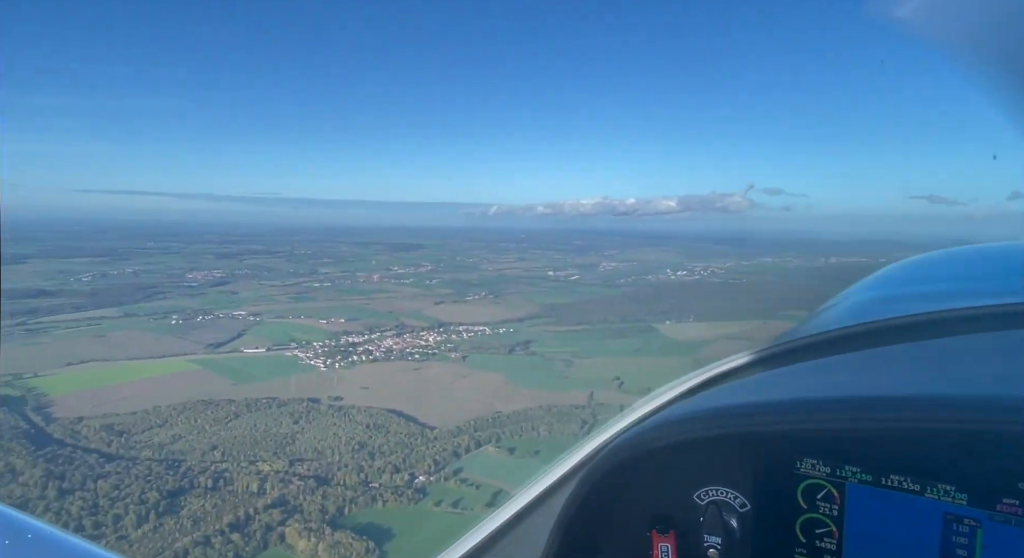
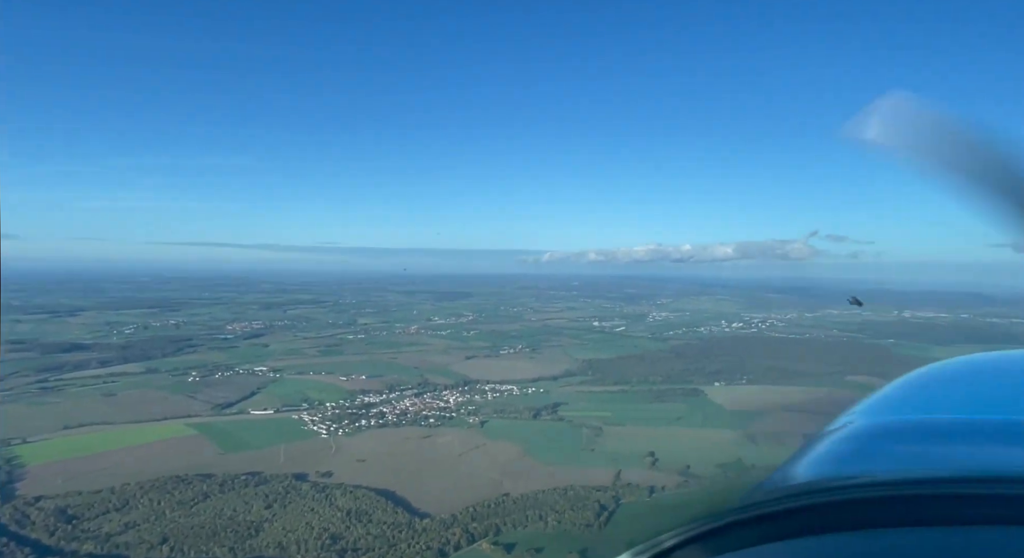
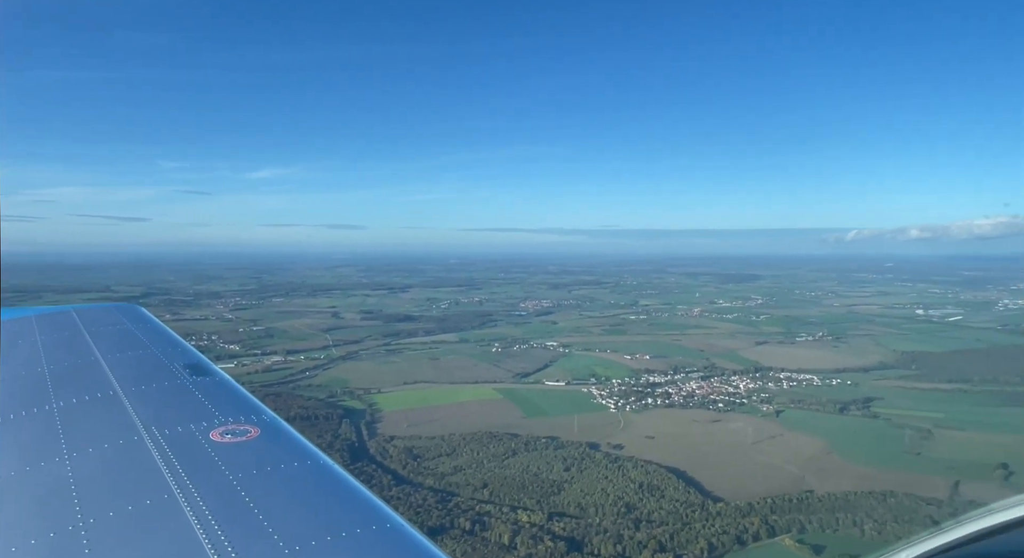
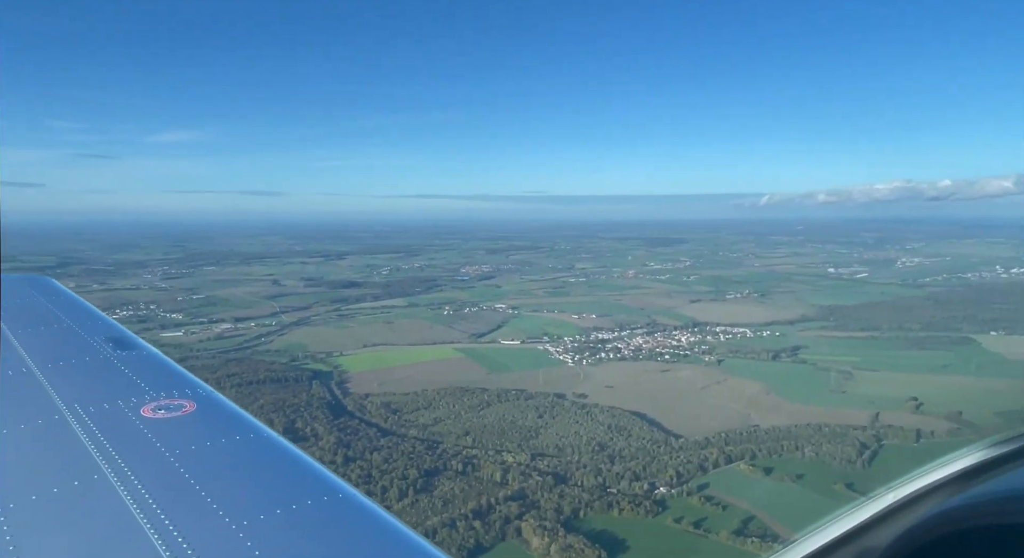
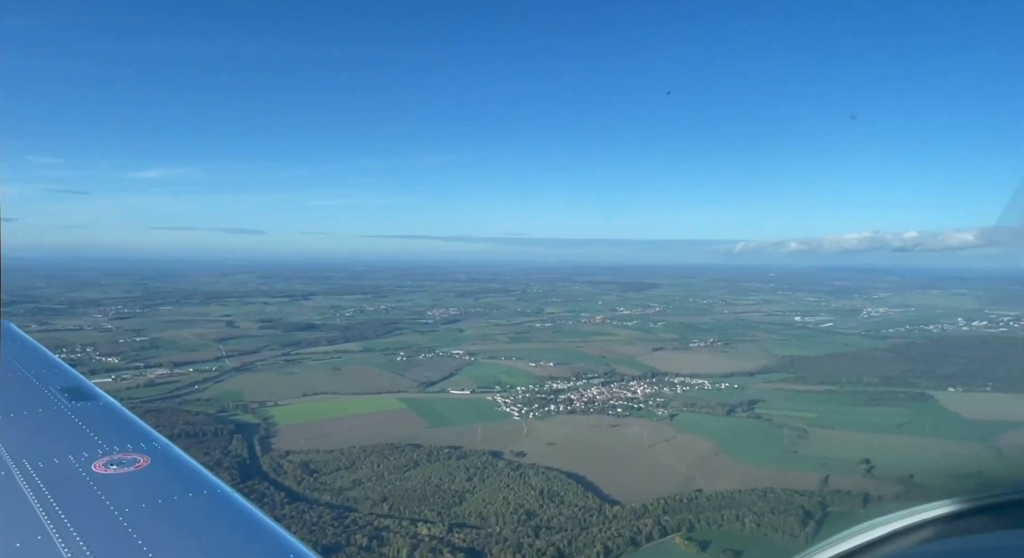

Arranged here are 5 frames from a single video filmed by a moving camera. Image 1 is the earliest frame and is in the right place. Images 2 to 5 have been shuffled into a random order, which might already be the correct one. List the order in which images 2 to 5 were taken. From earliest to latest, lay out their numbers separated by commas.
4, 3, 5, 2
